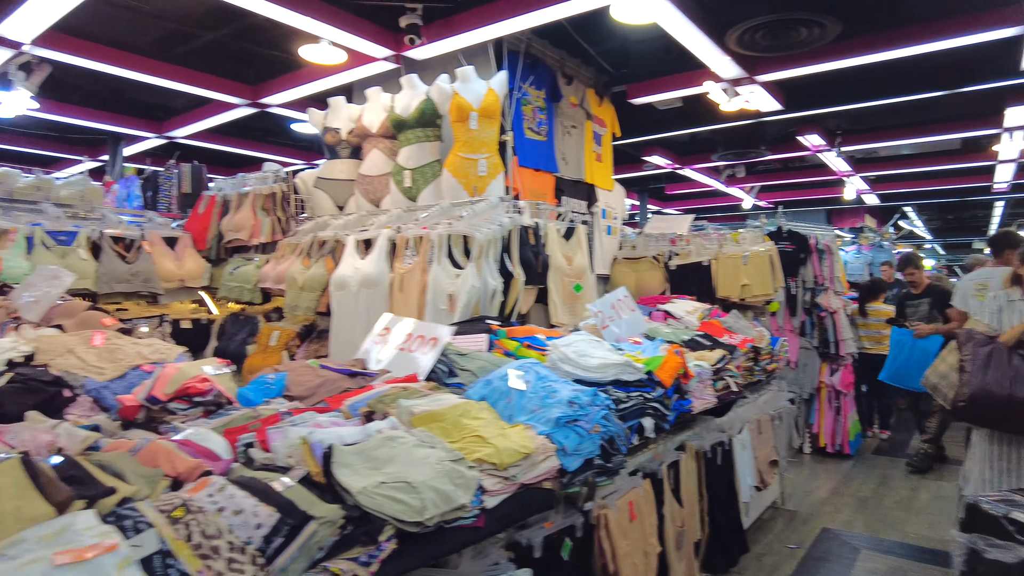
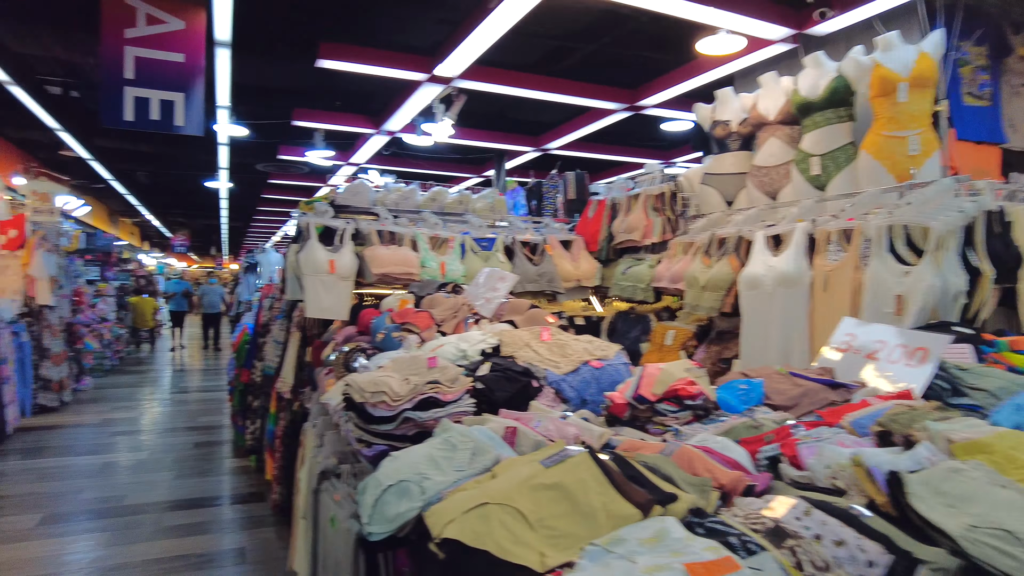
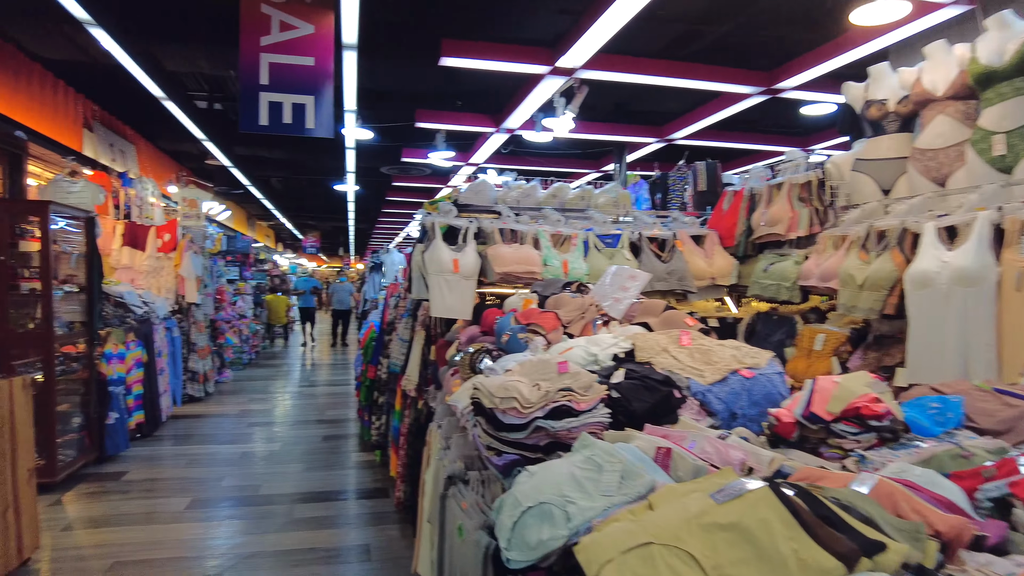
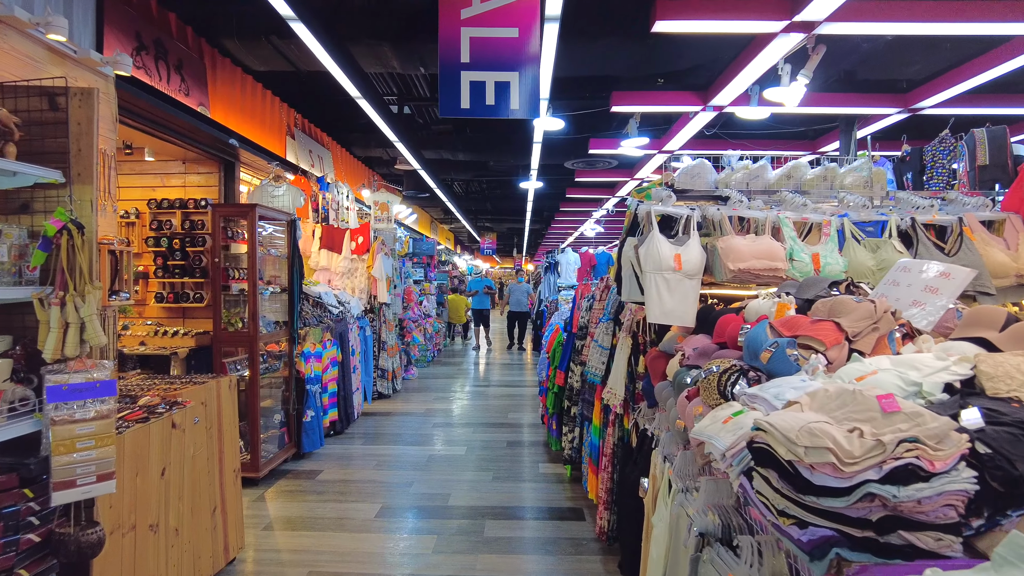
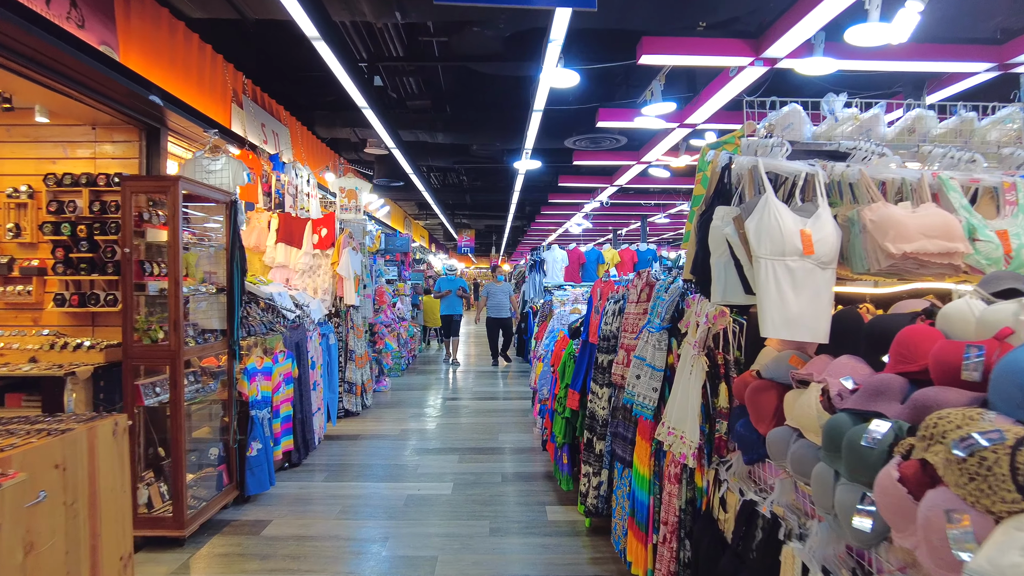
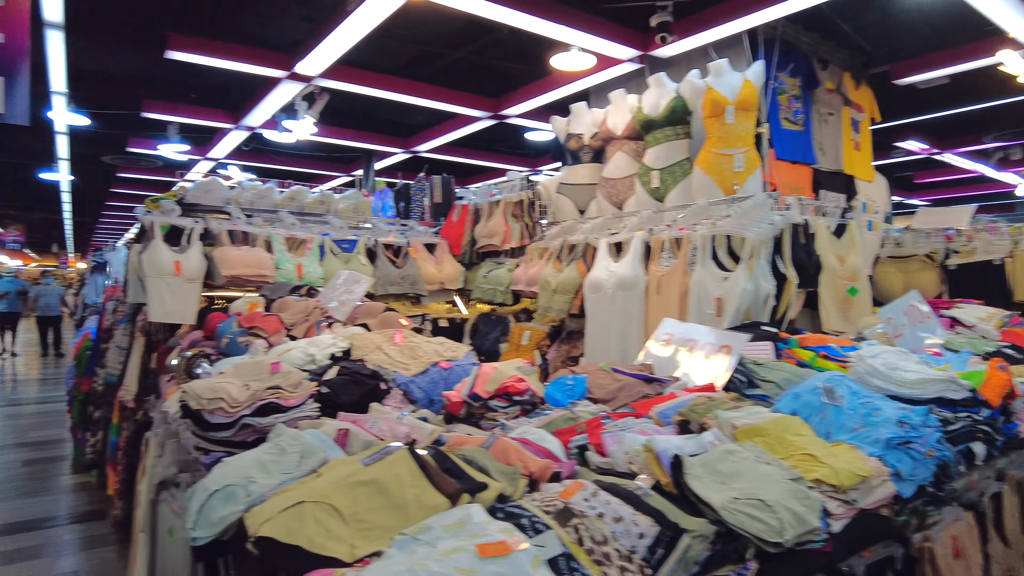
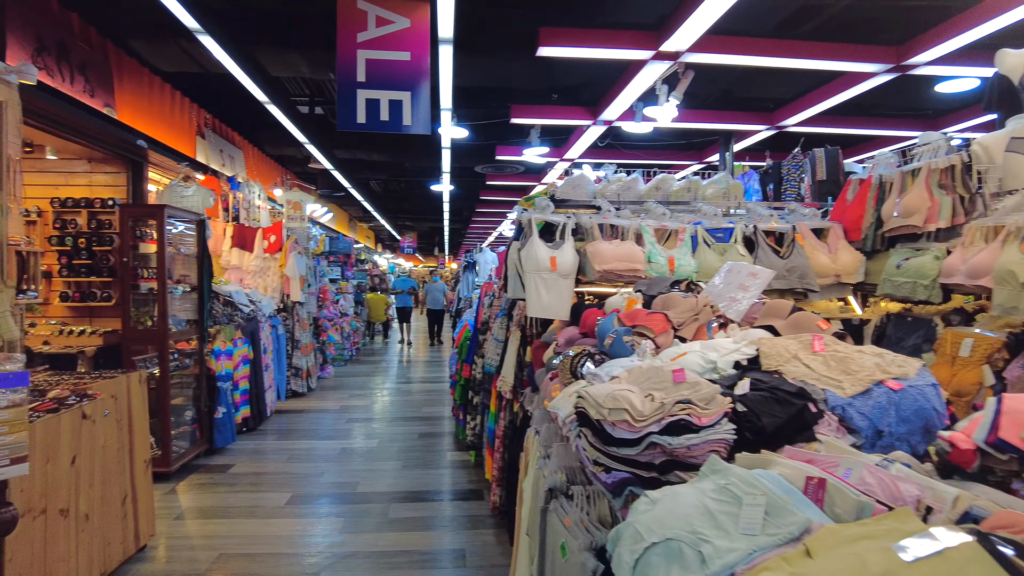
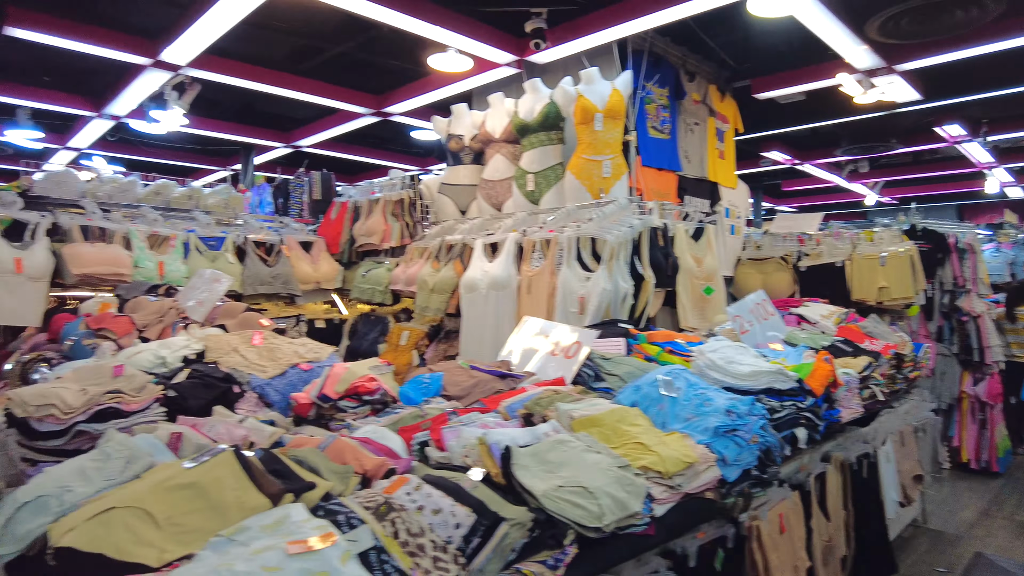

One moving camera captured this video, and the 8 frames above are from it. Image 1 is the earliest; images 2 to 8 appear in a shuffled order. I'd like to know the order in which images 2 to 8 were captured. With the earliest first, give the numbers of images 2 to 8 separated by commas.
8, 6, 2, 3, 7, 4, 5
